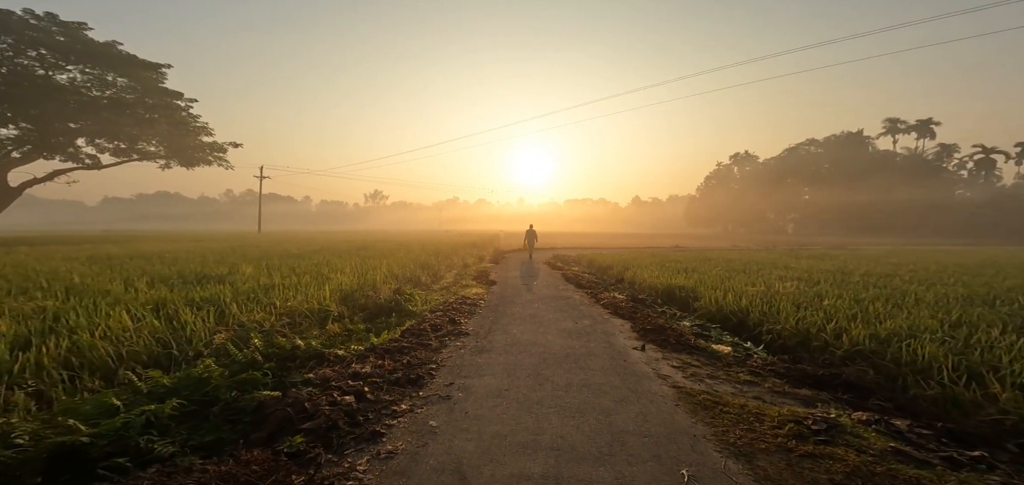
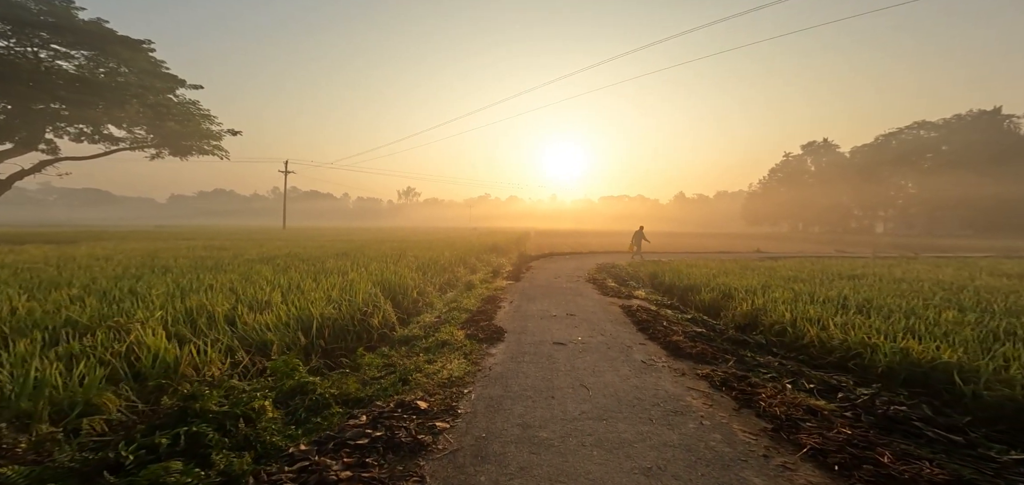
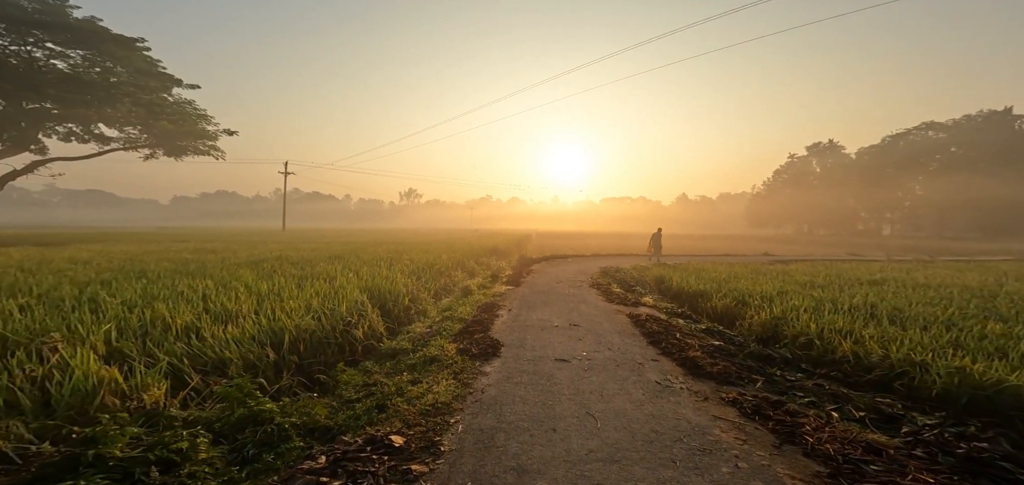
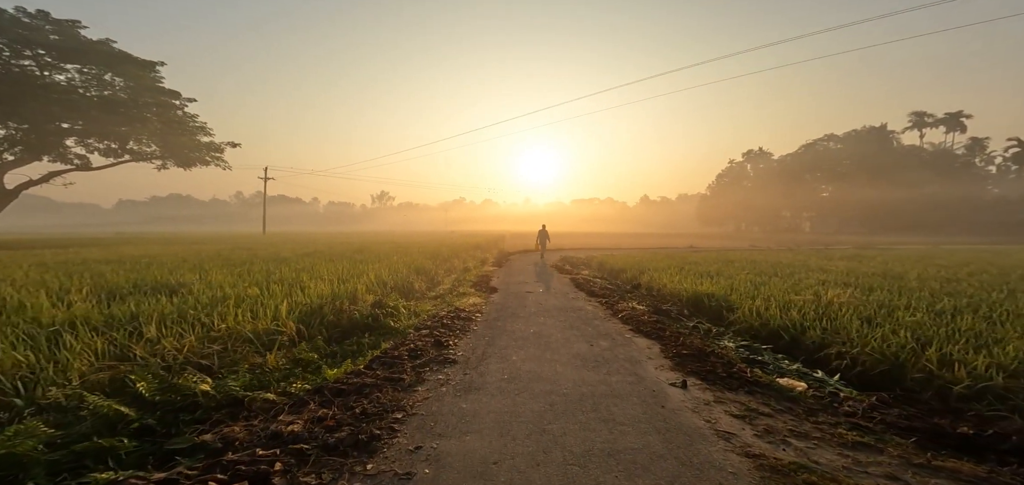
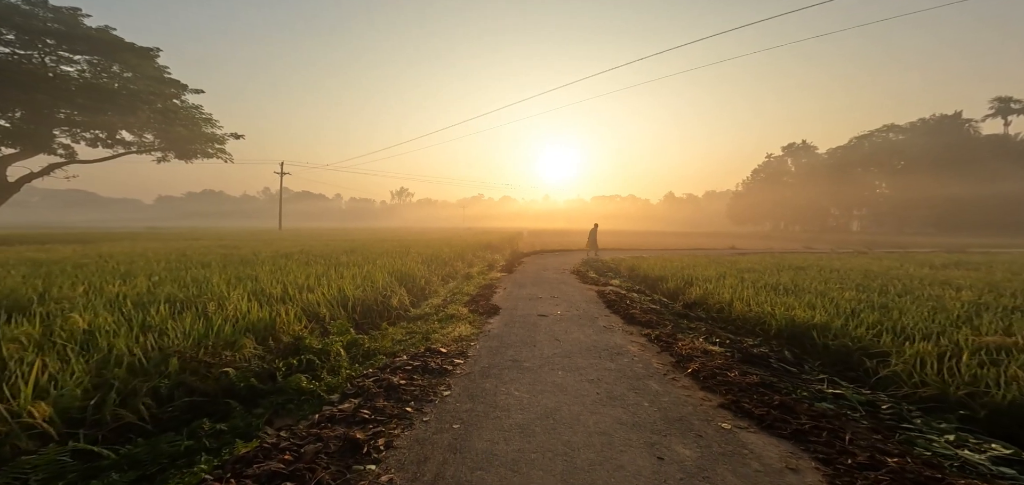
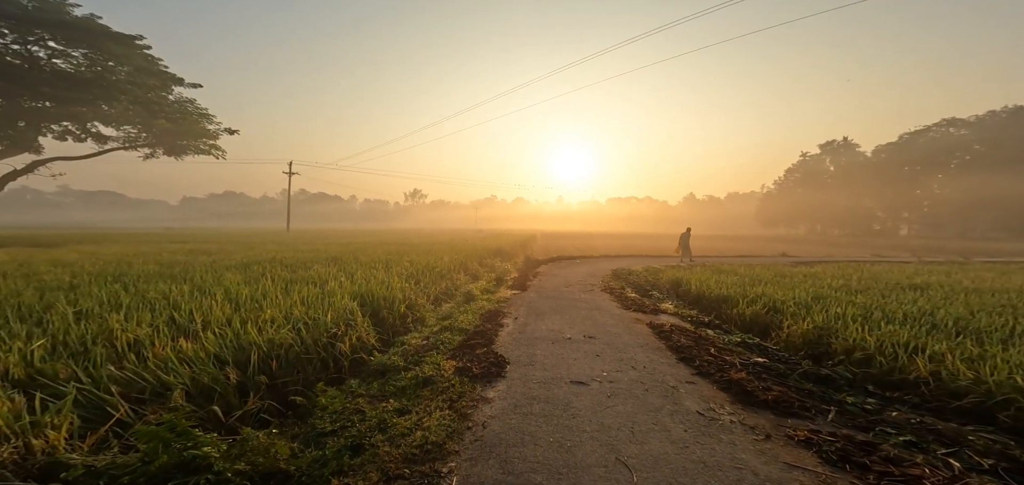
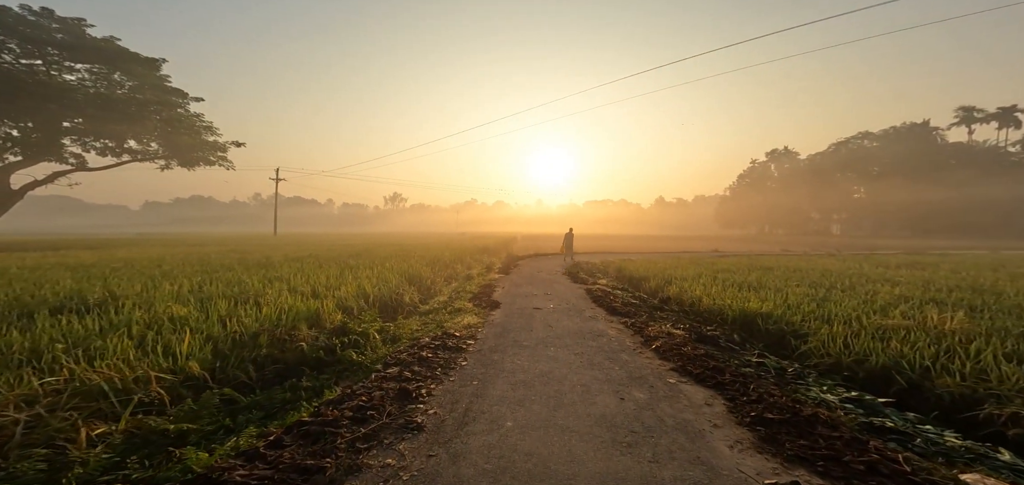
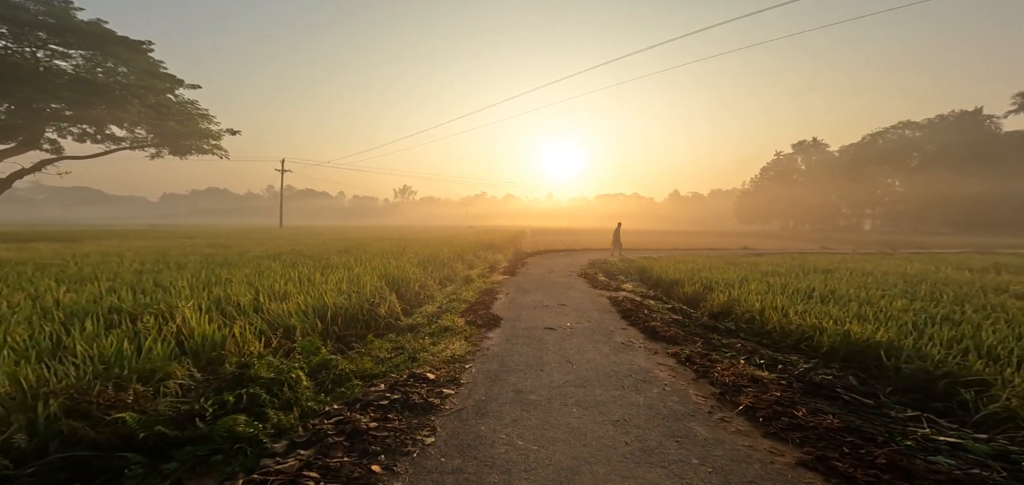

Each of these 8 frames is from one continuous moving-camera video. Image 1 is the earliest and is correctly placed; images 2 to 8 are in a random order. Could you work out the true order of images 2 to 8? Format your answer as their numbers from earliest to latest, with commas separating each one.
4, 7, 5, 8, 2, 3, 6
